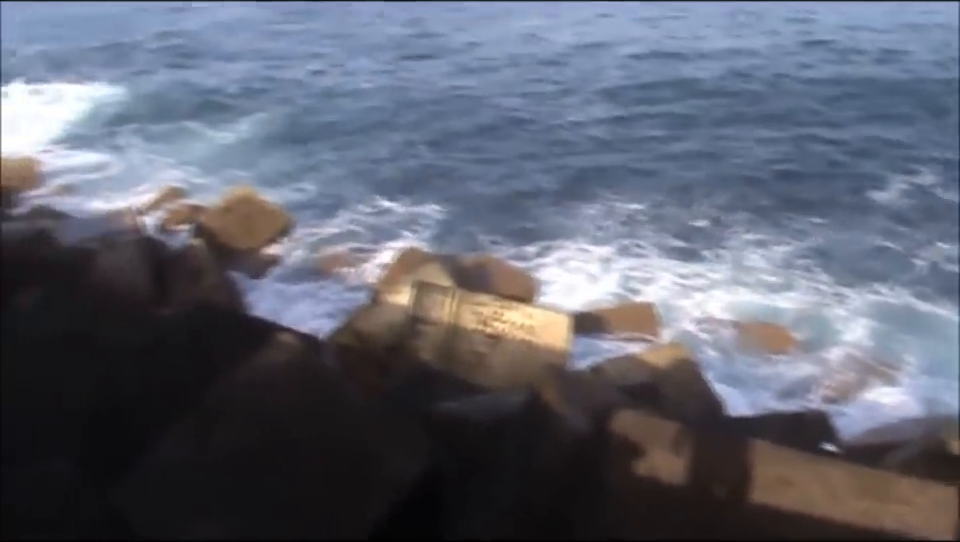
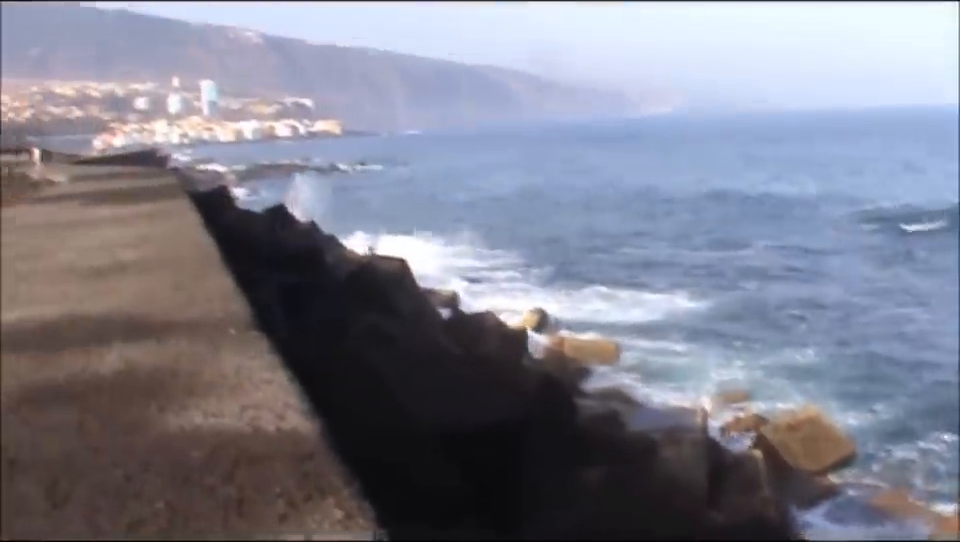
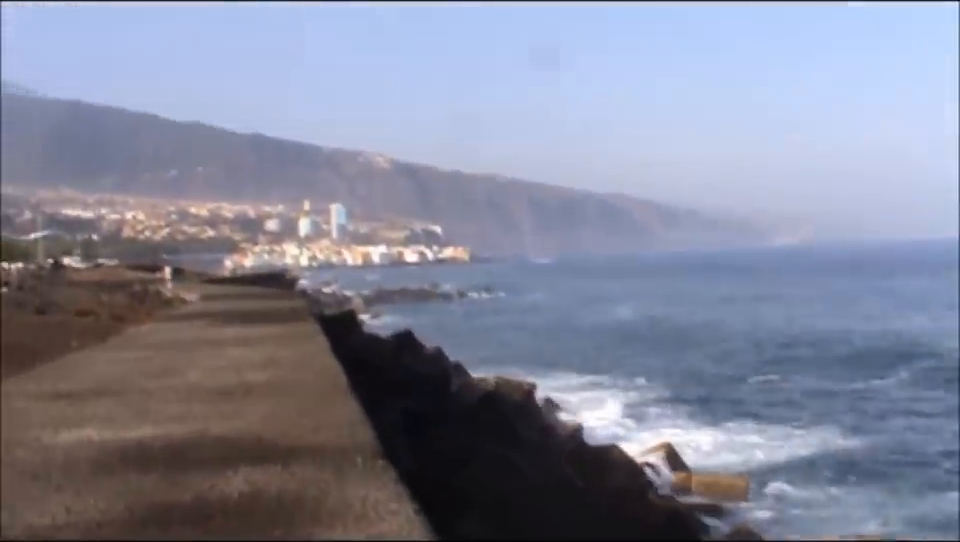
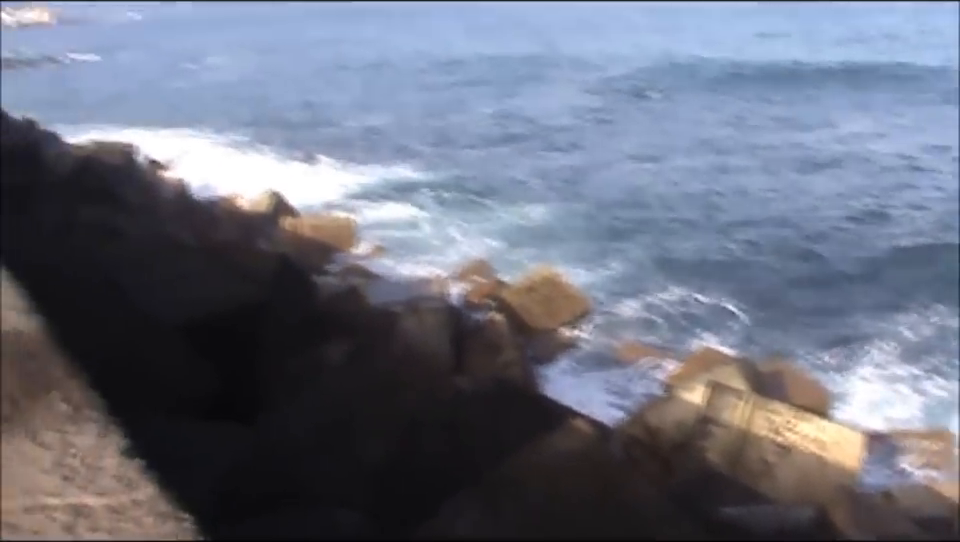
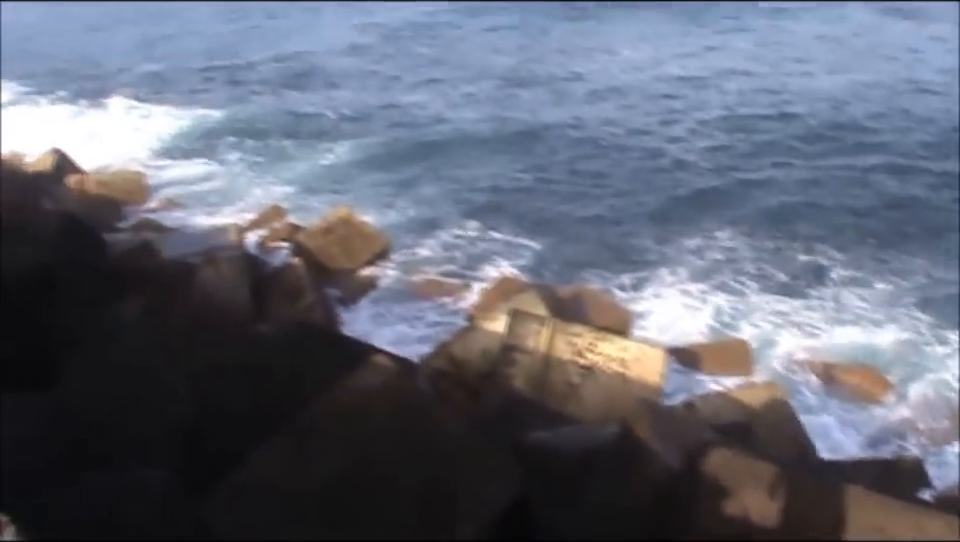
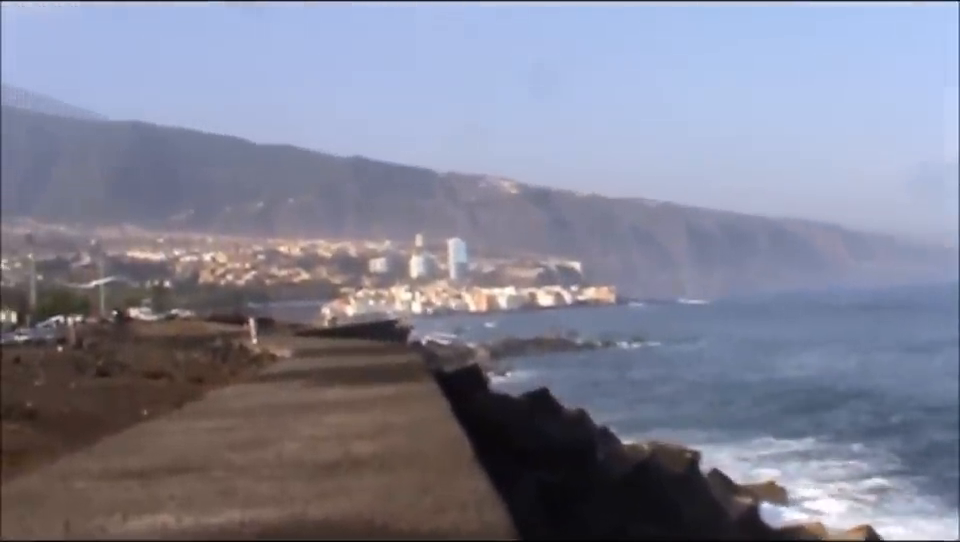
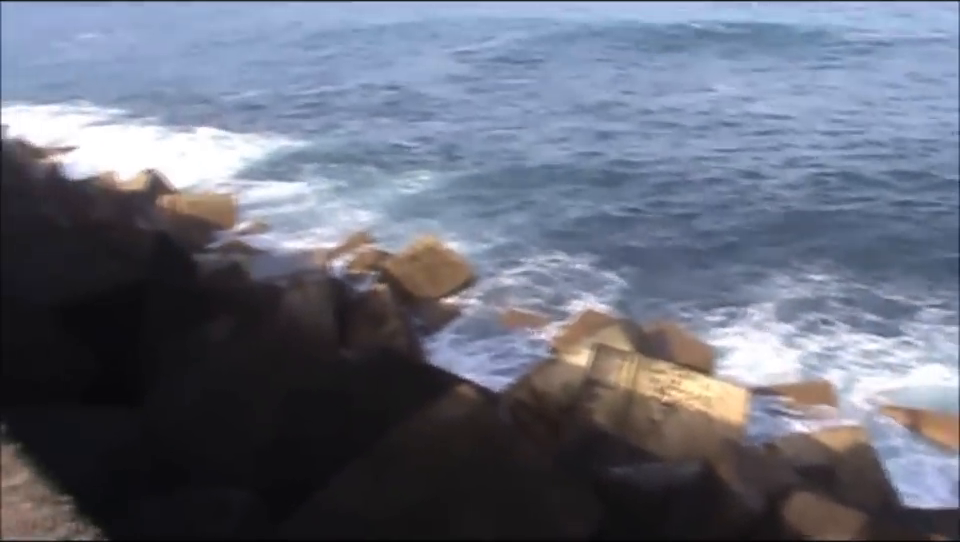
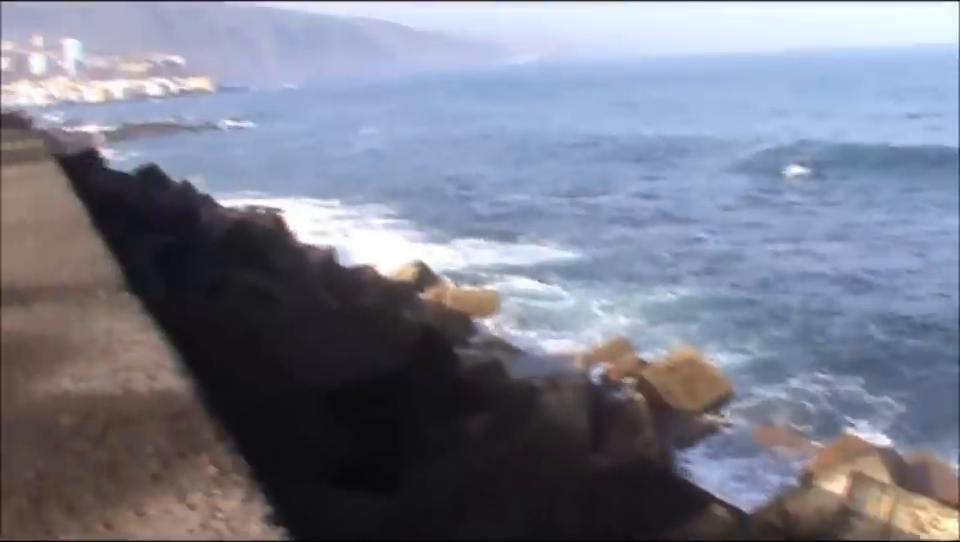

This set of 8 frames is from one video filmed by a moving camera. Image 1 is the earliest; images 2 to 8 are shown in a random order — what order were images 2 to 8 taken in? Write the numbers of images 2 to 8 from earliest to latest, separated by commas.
5, 7, 4, 8, 2, 3, 6
